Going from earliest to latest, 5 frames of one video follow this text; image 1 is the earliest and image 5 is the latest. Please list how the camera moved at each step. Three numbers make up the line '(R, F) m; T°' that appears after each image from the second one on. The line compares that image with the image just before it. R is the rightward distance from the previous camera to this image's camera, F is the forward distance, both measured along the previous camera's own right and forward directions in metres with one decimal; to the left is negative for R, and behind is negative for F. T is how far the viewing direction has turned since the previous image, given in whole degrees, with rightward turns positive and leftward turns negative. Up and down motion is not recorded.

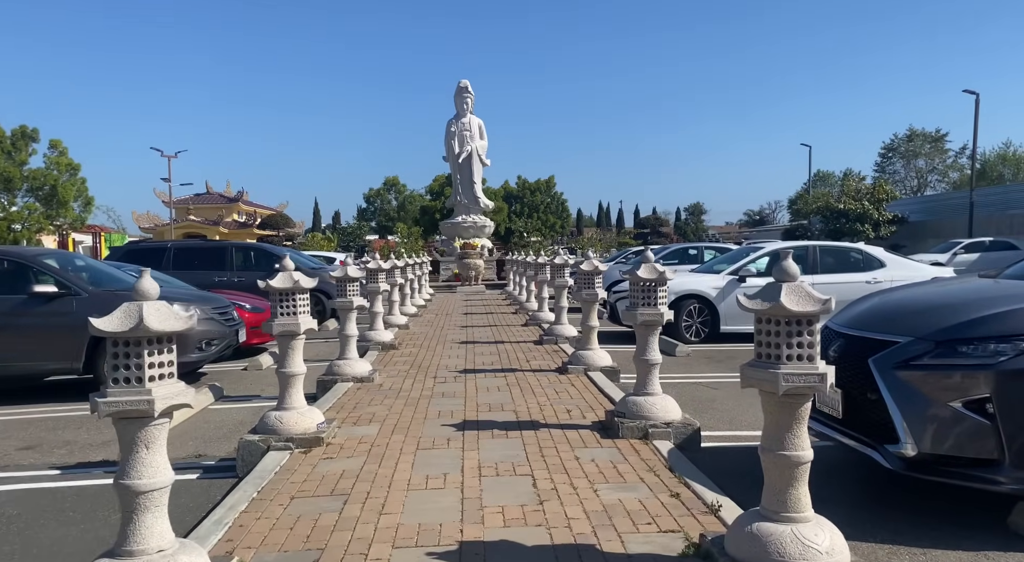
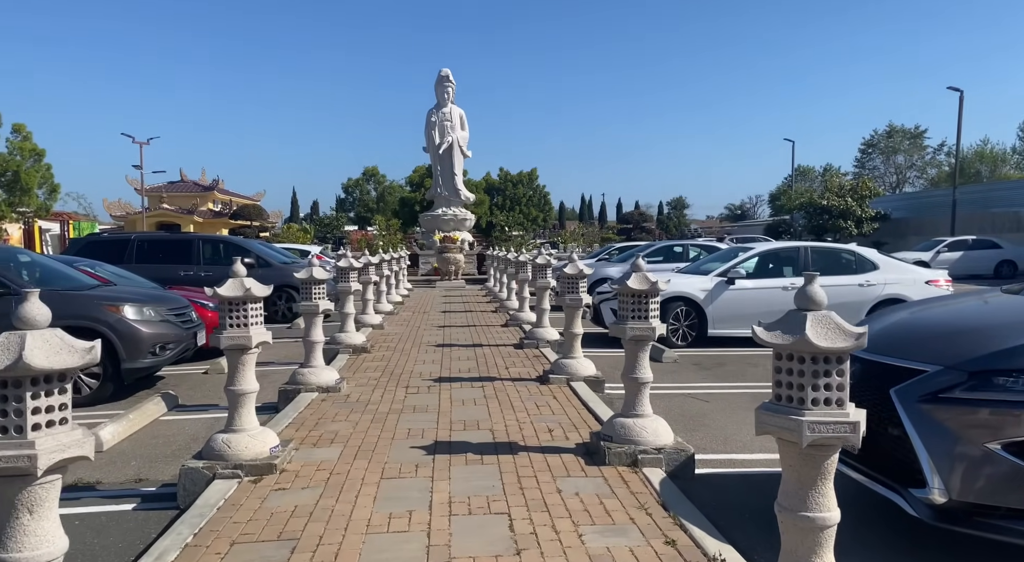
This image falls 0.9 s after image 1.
(0.0, +0.6) m; +1°
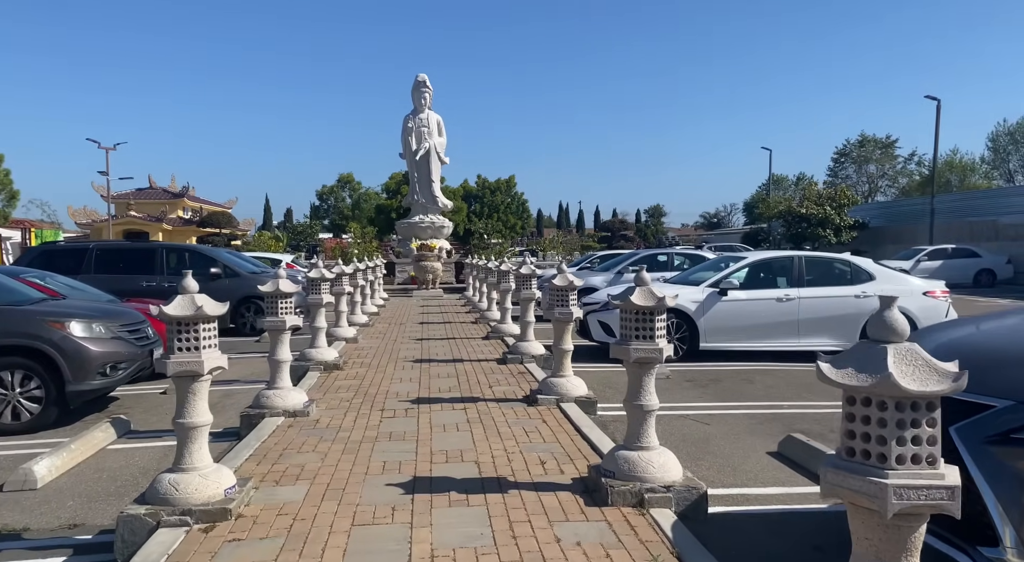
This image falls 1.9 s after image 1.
(-0.1, +0.6) m; +2°
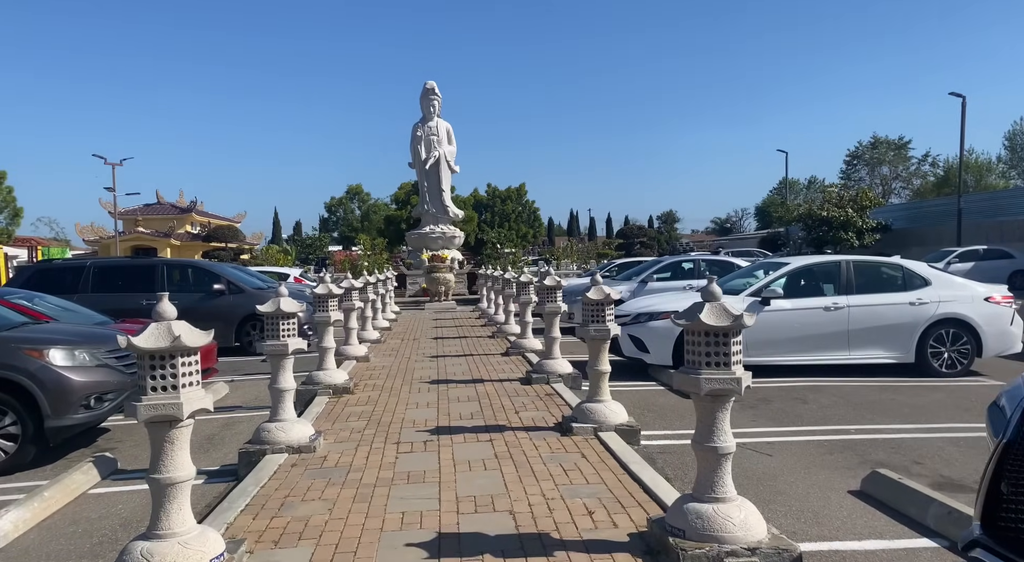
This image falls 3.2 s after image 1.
(-0.2, +0.8) m; -1°
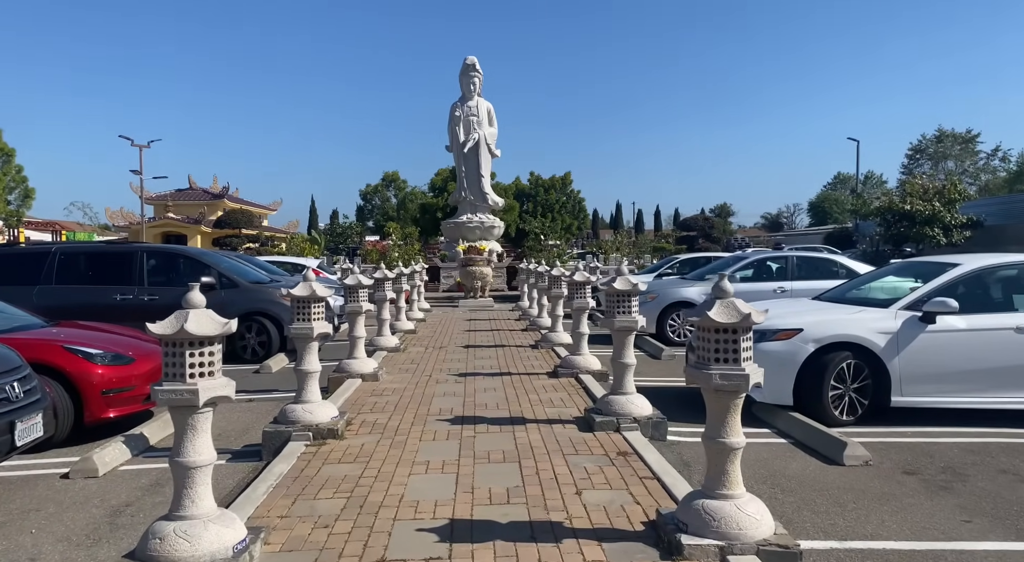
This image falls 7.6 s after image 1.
(-0.1, +2.7) m; -3°
